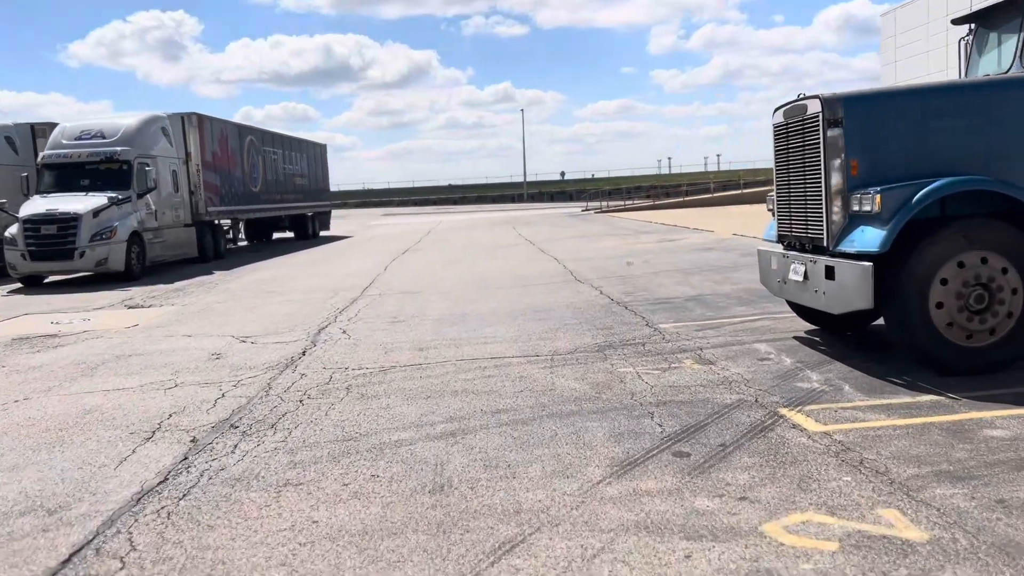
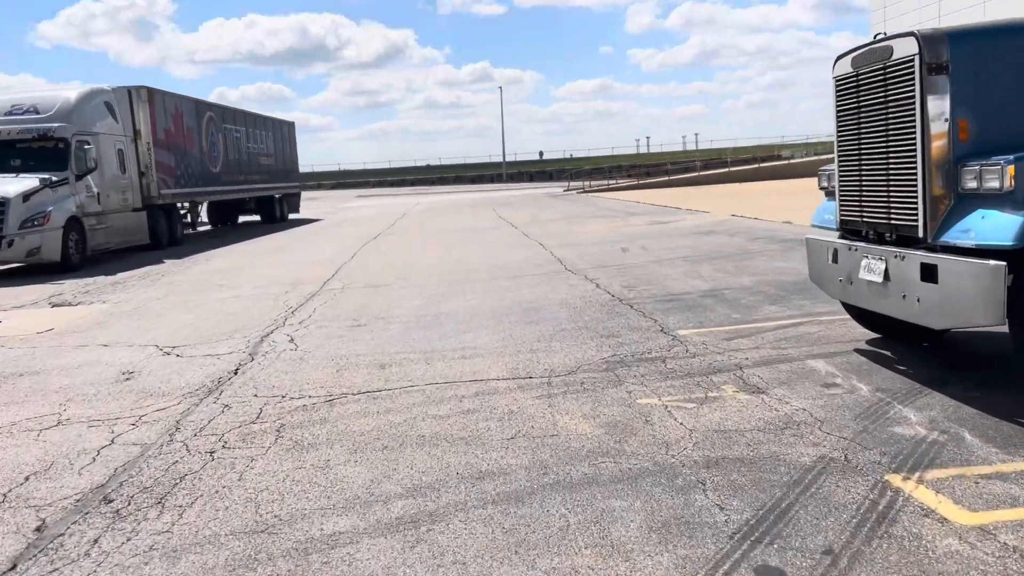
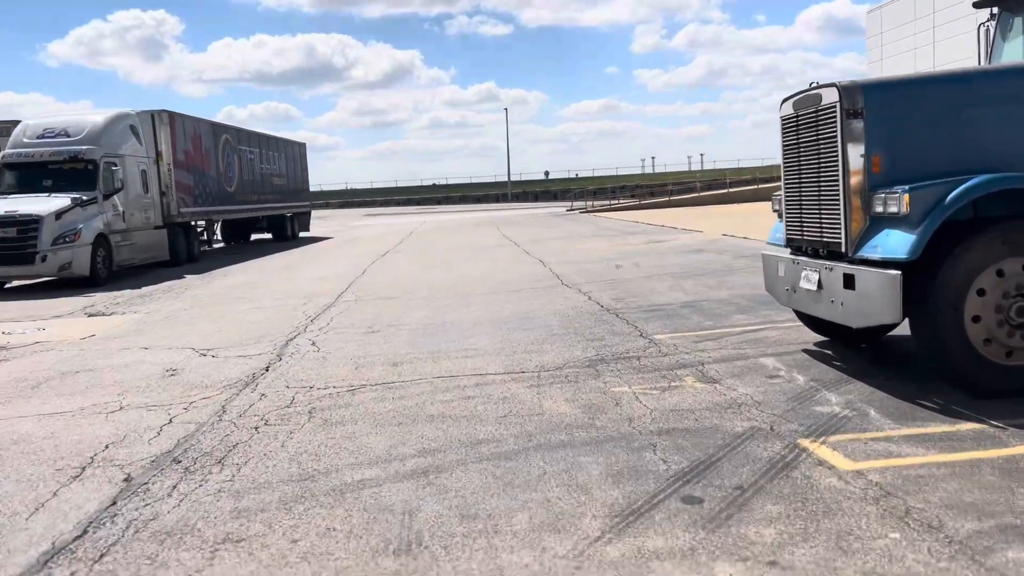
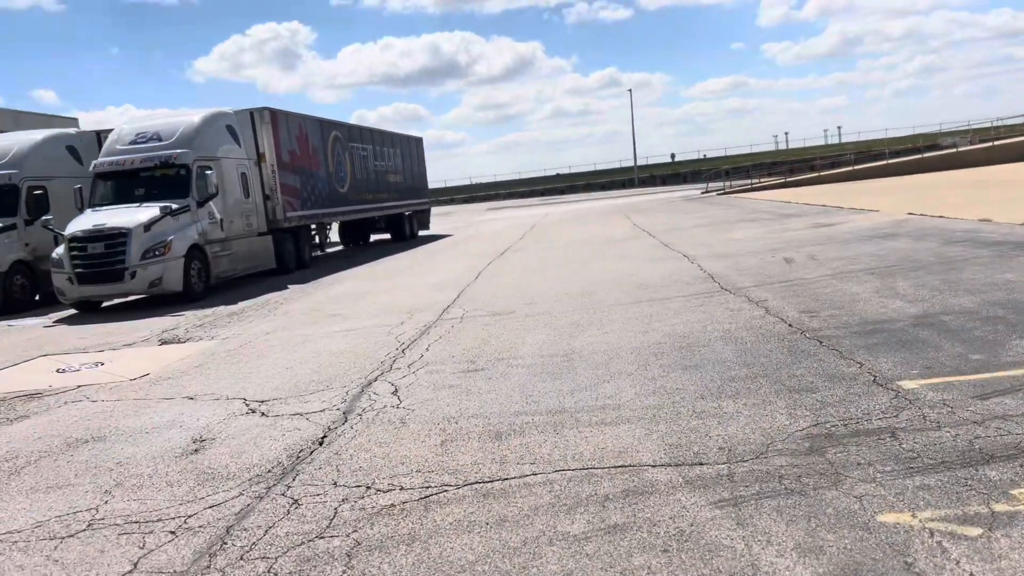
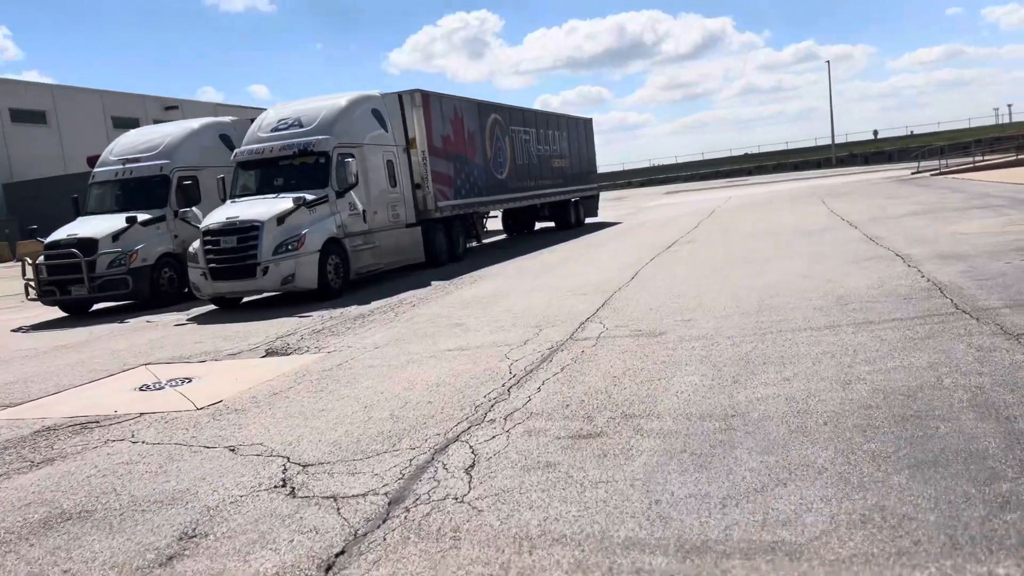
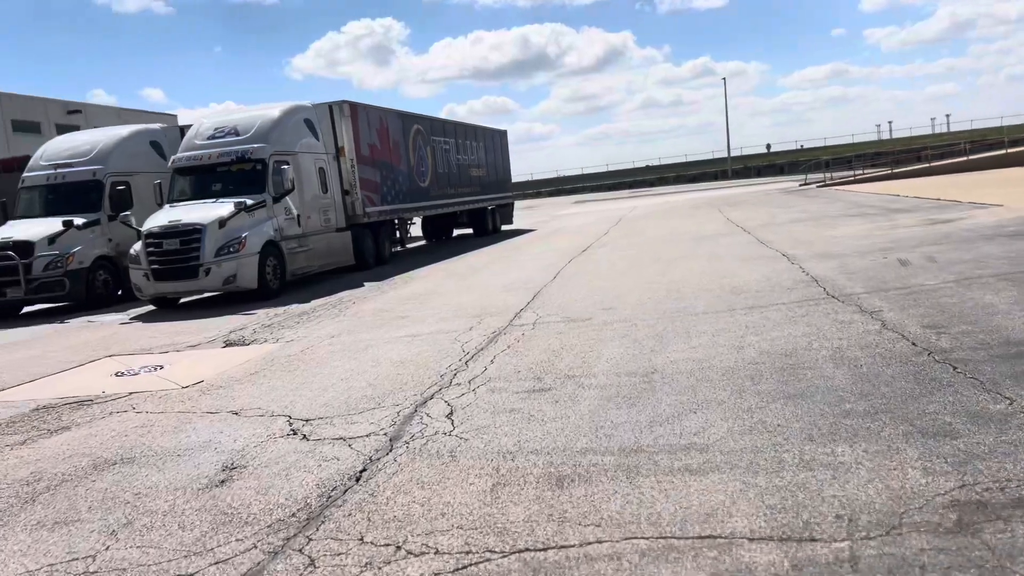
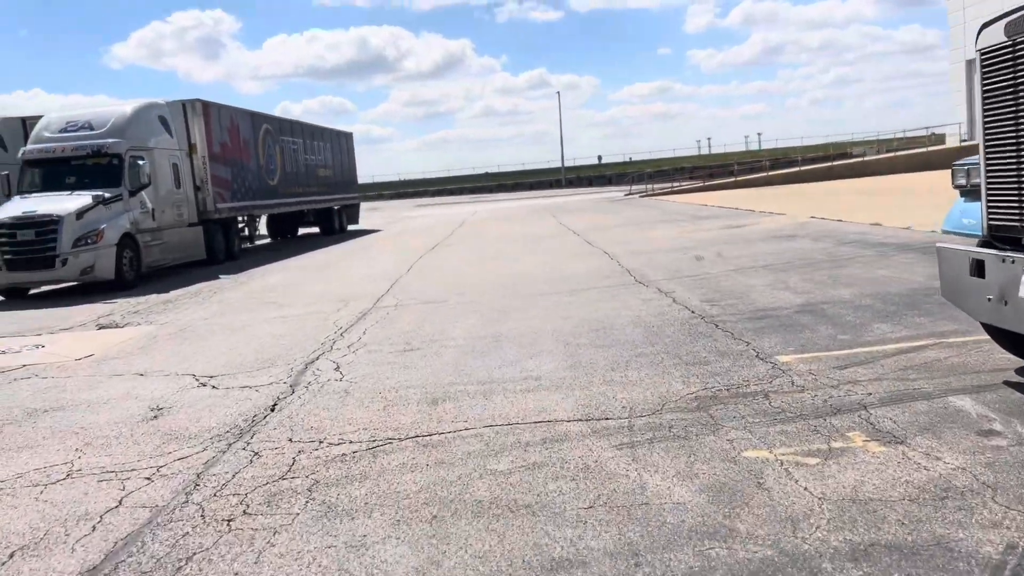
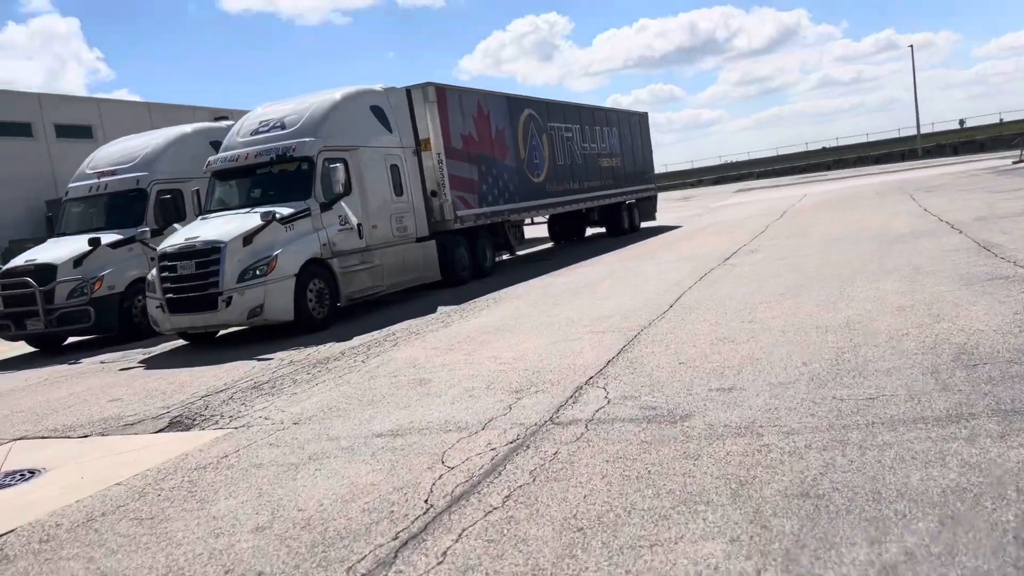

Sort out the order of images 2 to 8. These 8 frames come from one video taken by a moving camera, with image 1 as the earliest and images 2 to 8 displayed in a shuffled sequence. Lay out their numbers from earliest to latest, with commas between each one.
3, 2, 7, 4, 6, 5, 8
